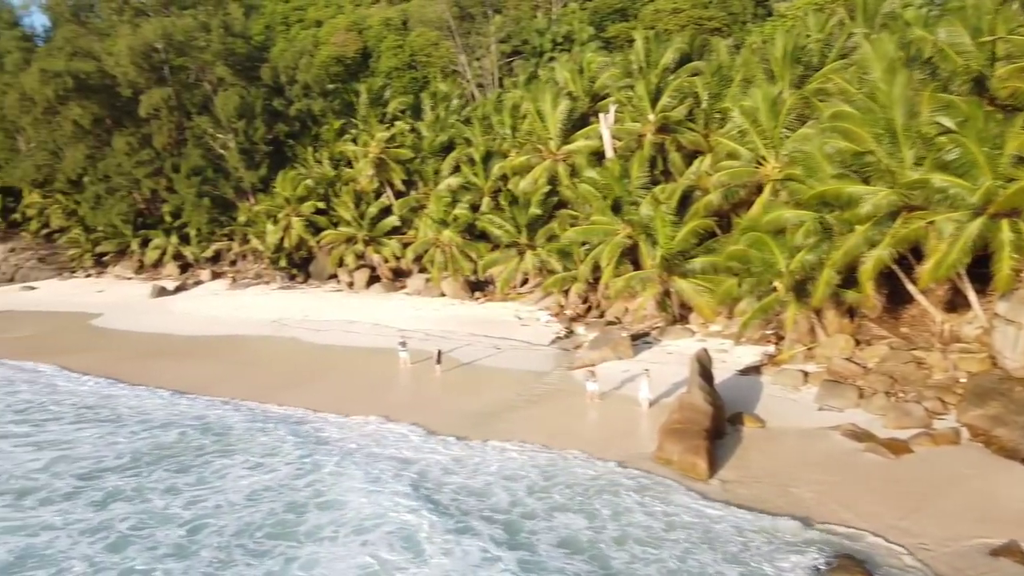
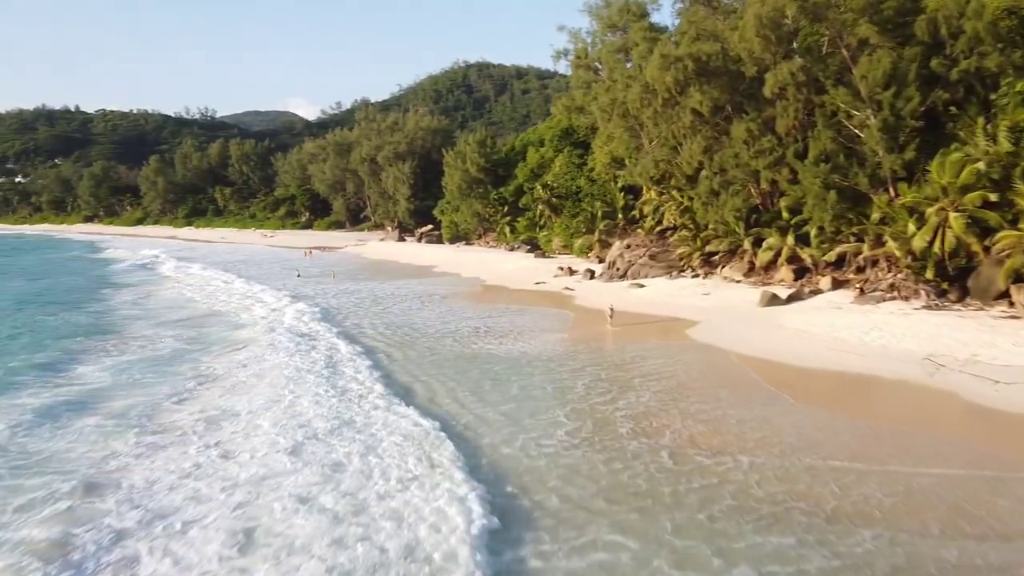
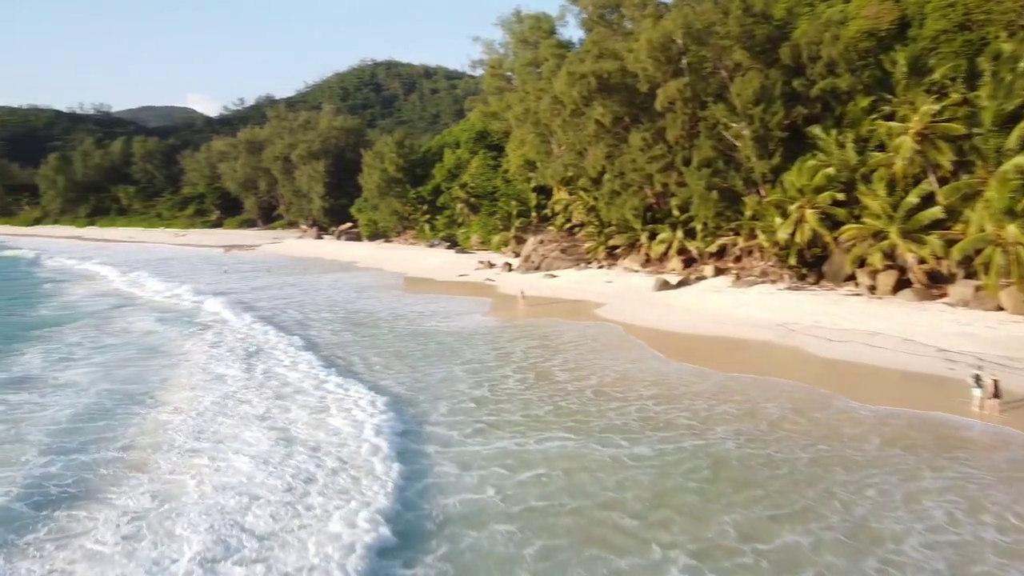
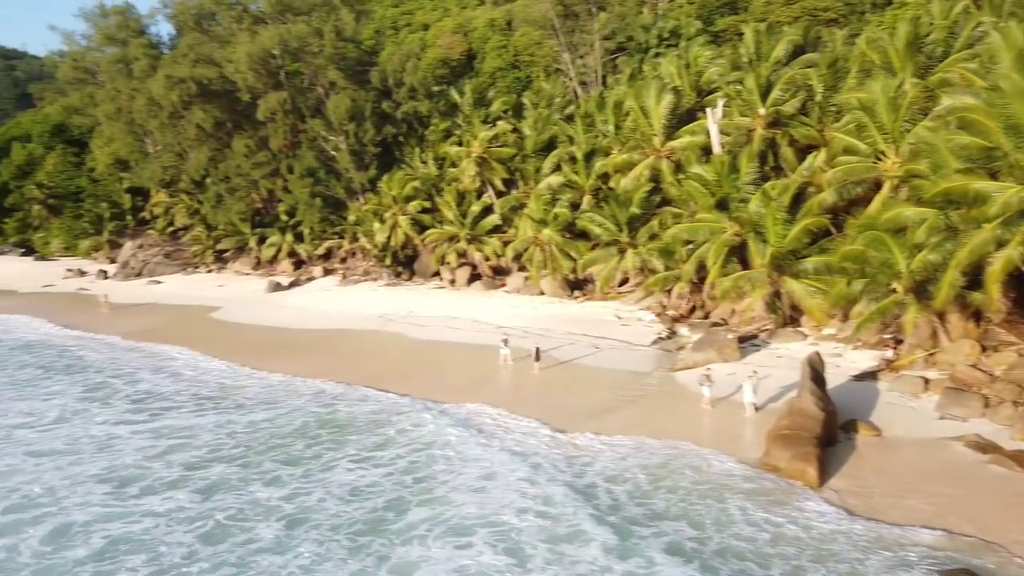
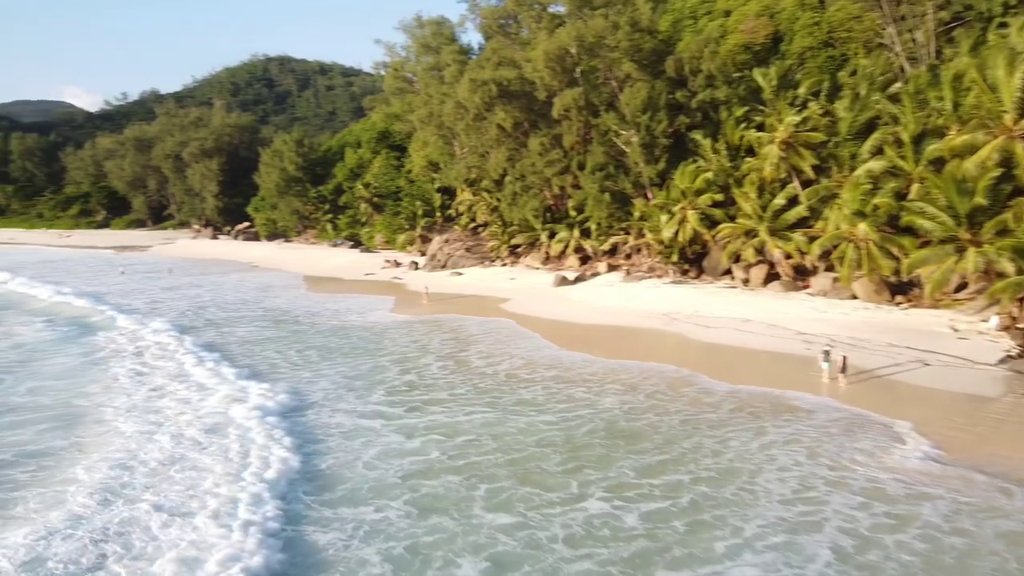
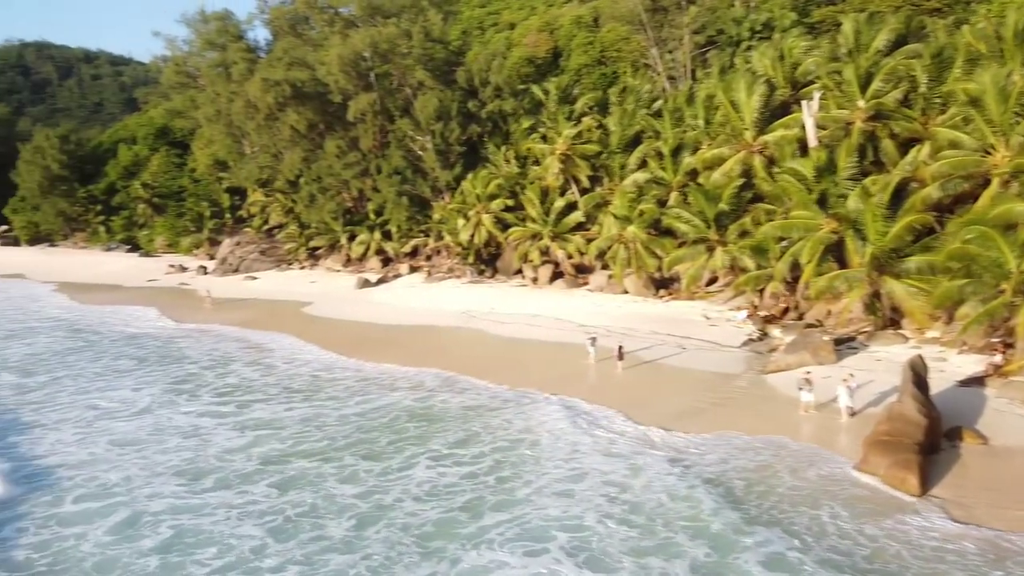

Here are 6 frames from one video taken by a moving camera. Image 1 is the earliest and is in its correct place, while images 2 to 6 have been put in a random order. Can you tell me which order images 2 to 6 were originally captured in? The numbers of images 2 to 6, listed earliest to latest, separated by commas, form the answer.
4, 6, 5, 3, 2
